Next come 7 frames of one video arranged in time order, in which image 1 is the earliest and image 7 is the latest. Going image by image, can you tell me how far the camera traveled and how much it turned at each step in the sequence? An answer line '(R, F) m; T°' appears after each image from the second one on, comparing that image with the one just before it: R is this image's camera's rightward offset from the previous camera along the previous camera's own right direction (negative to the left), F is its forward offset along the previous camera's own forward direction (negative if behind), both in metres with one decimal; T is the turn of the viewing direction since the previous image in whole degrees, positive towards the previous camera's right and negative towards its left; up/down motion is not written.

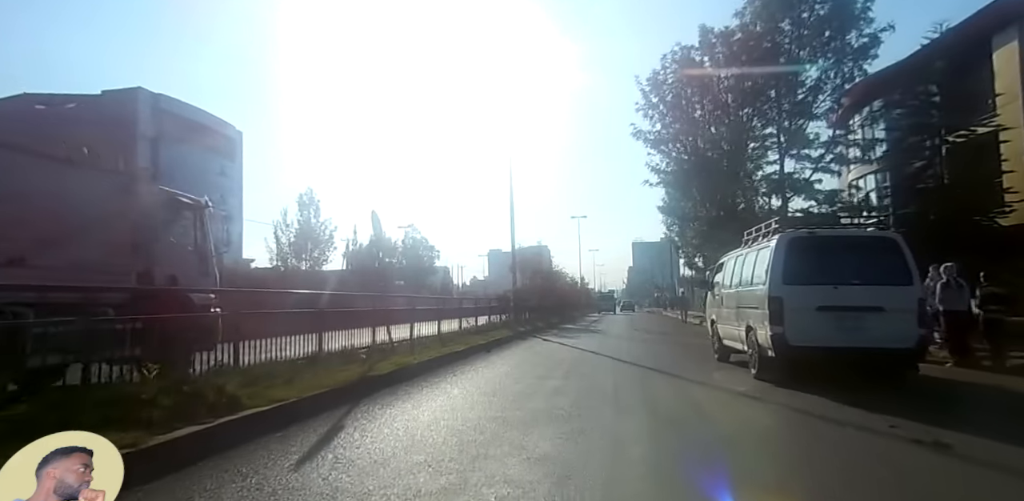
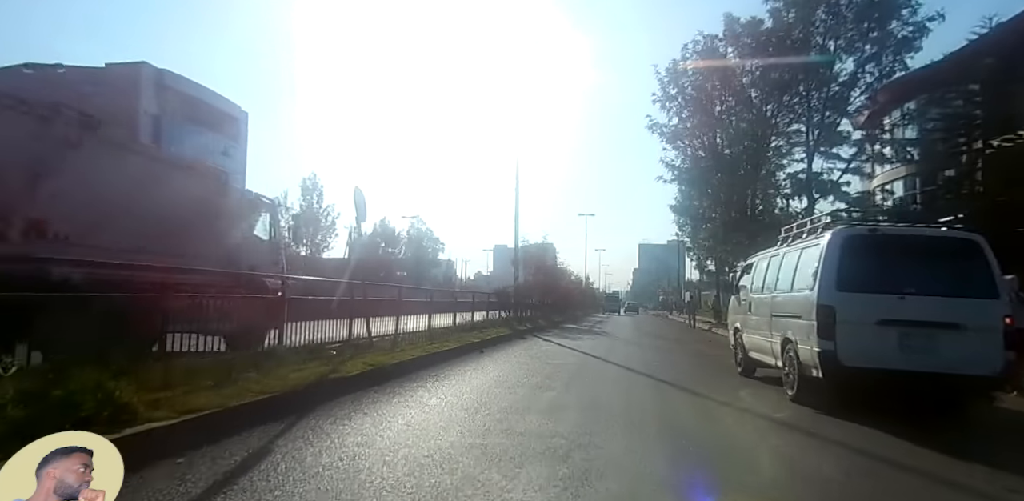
(+0.1, +1.4) m; -1°
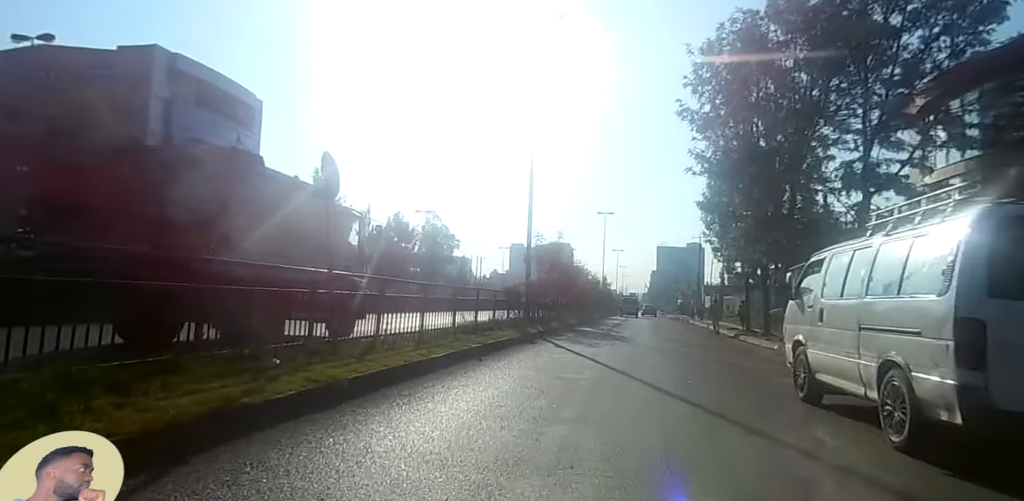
(+0.2, +2.1) m; -2°
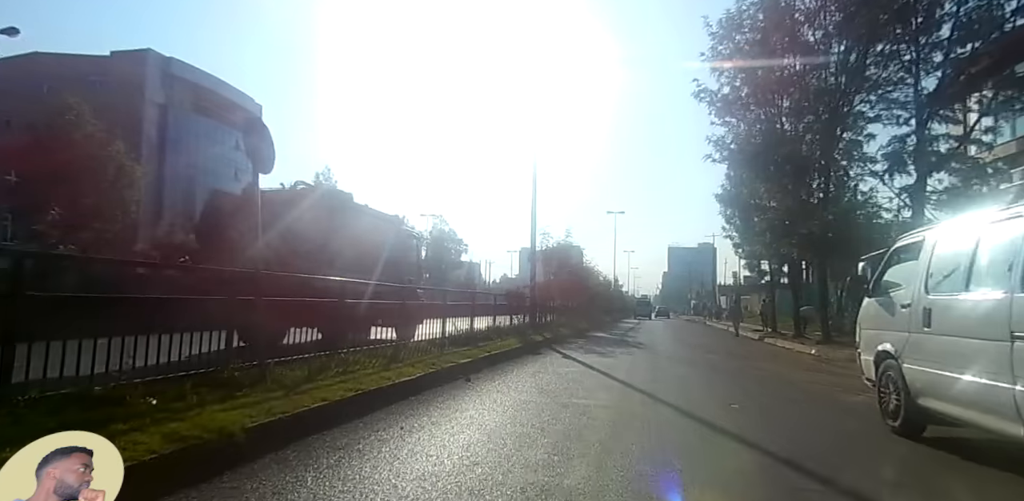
(+0.3, +2.1) m; -1°
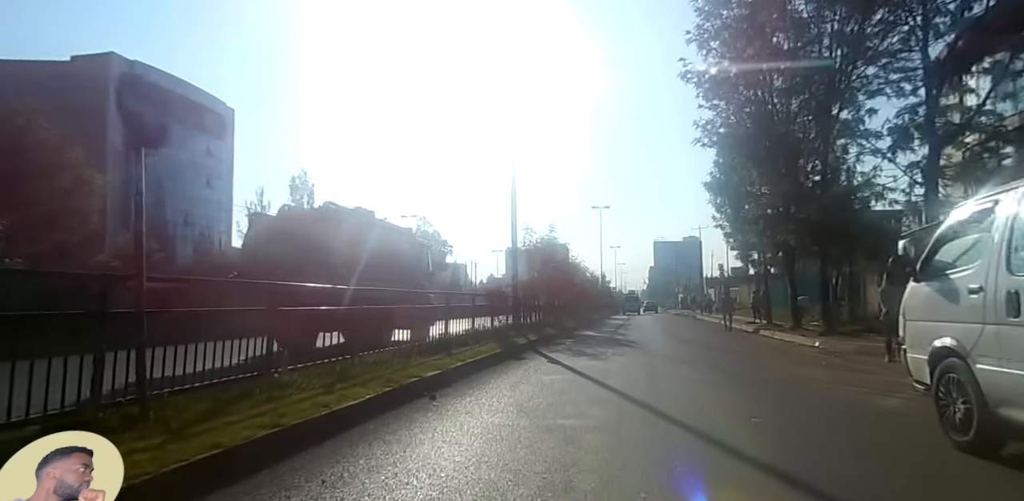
(+0.3, +1.5) m; +2°
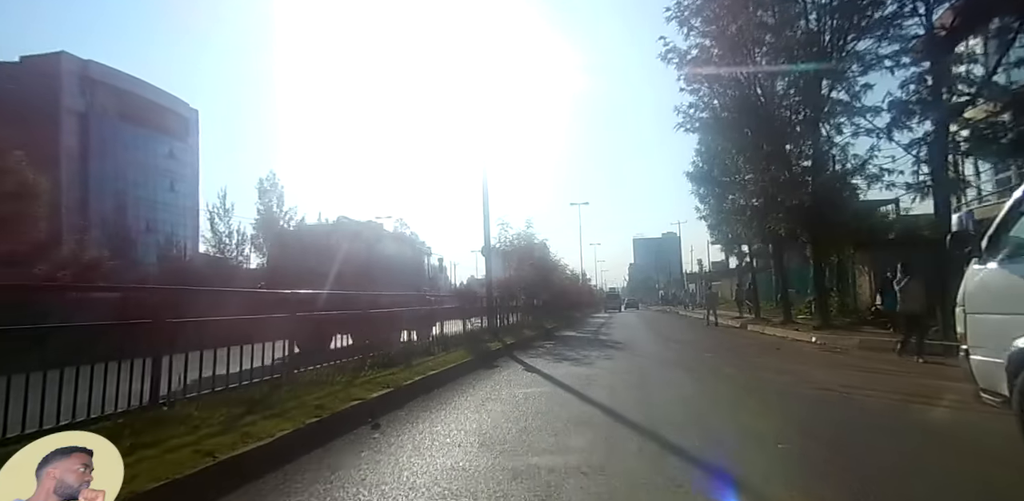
(+0.3, +1.5) m; +2°
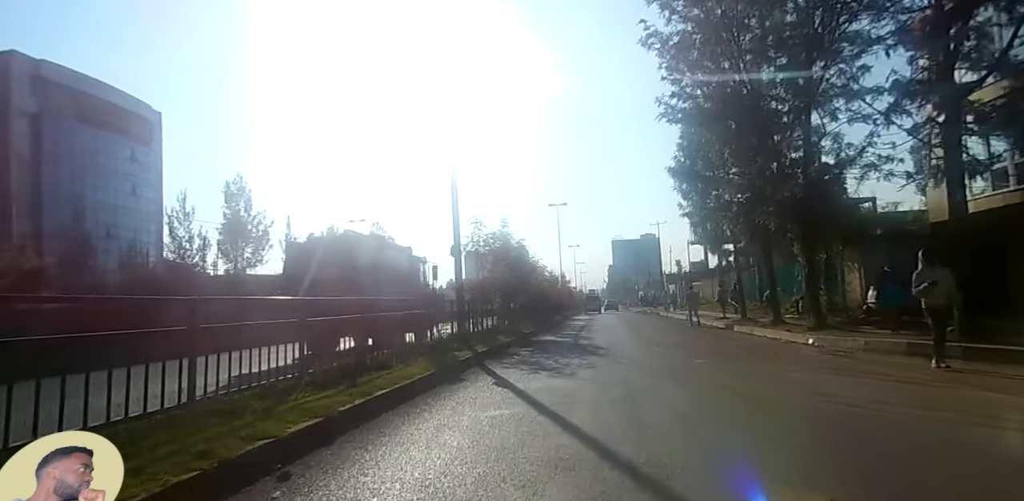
(+0.3, +1.4) m; +2°
